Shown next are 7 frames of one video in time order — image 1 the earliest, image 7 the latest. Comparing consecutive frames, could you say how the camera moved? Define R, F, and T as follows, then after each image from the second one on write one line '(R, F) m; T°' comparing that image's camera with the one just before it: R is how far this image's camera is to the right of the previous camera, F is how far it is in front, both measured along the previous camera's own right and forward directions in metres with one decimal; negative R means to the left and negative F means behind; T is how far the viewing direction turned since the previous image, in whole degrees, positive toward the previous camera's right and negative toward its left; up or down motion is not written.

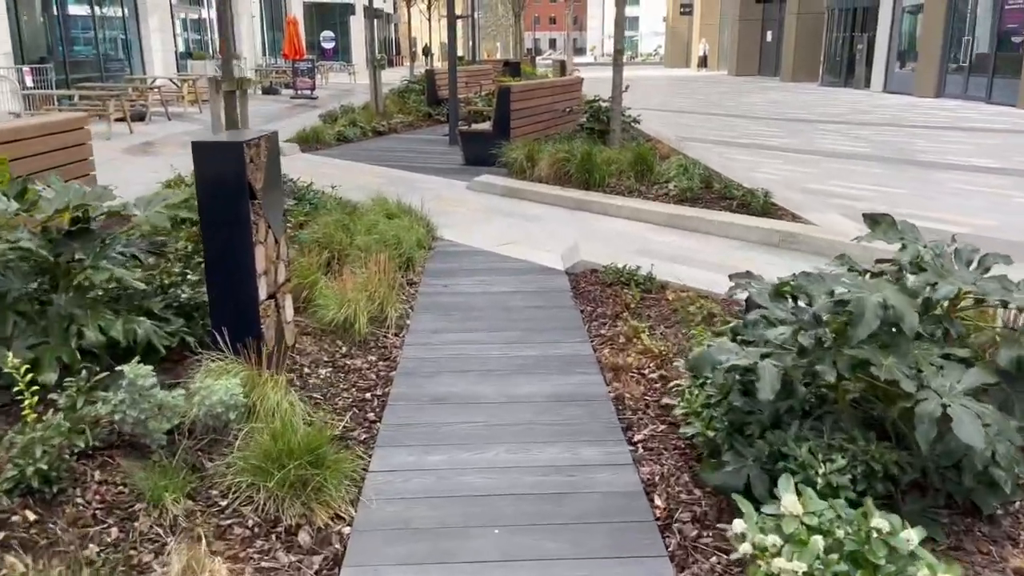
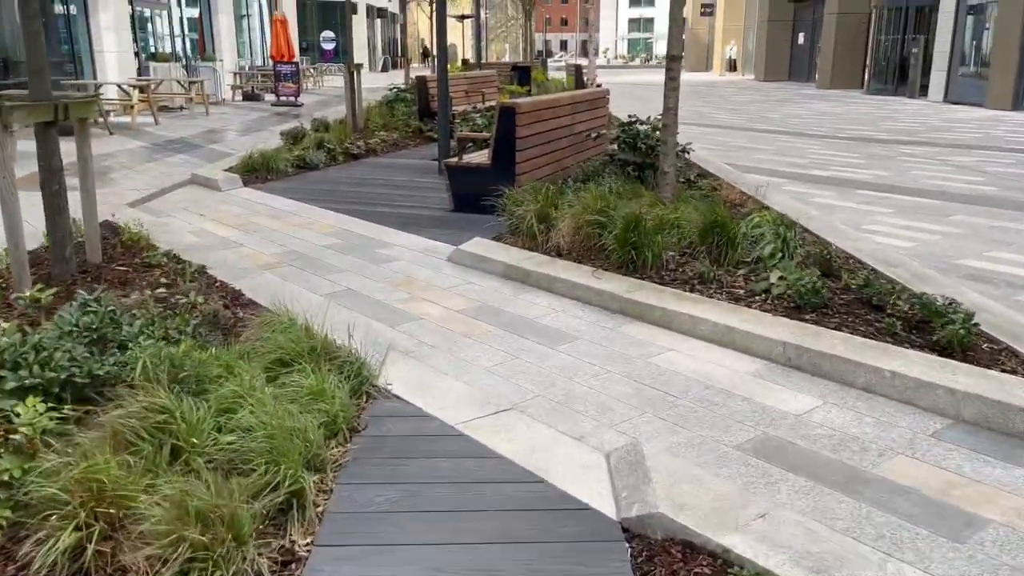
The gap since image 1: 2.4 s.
(0.0, +2.9) m; -1°
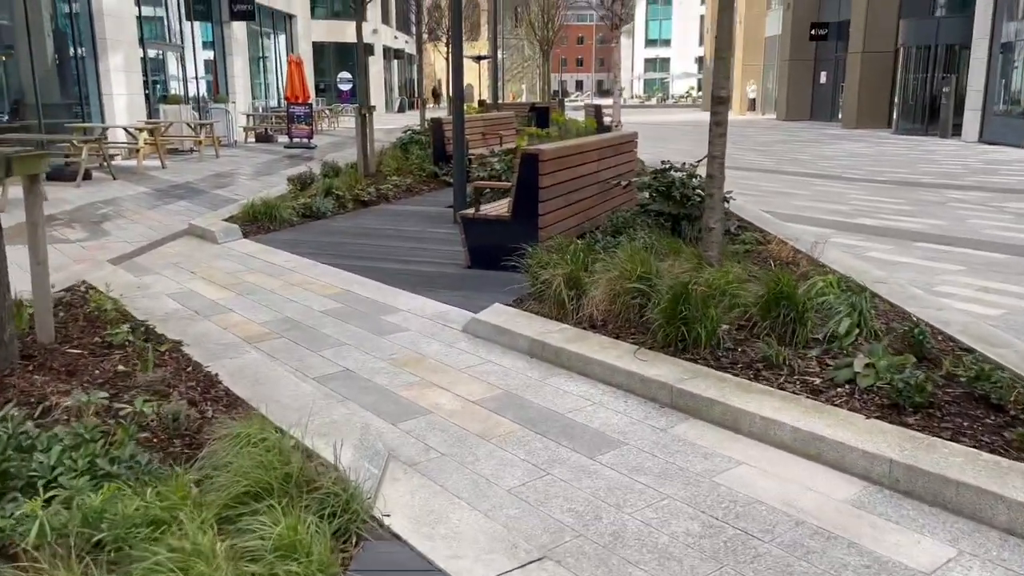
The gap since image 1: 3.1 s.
(-0.1, +0.8) m; -1°
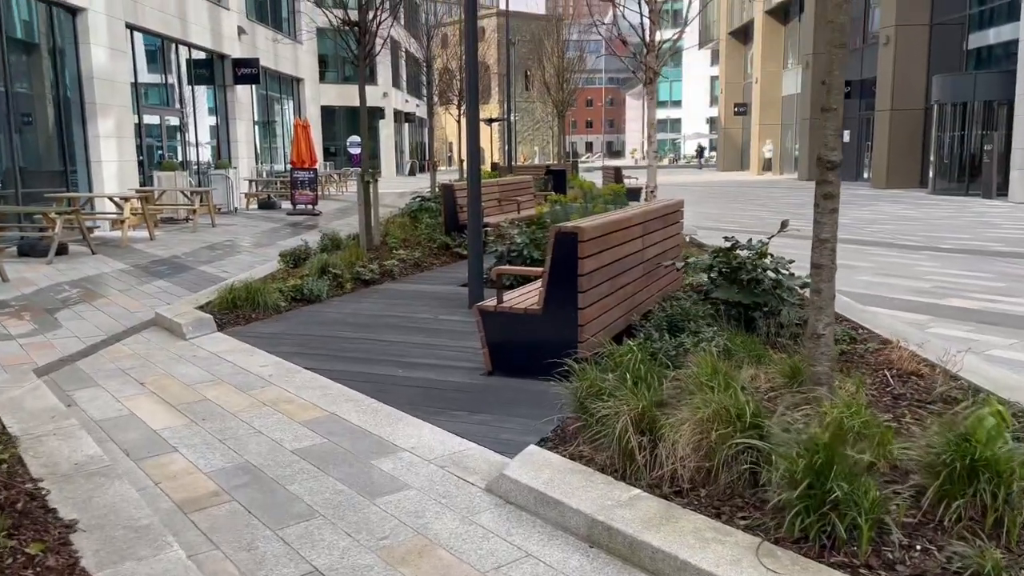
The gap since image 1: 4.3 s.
(-0.1, +1.5) m; -1°
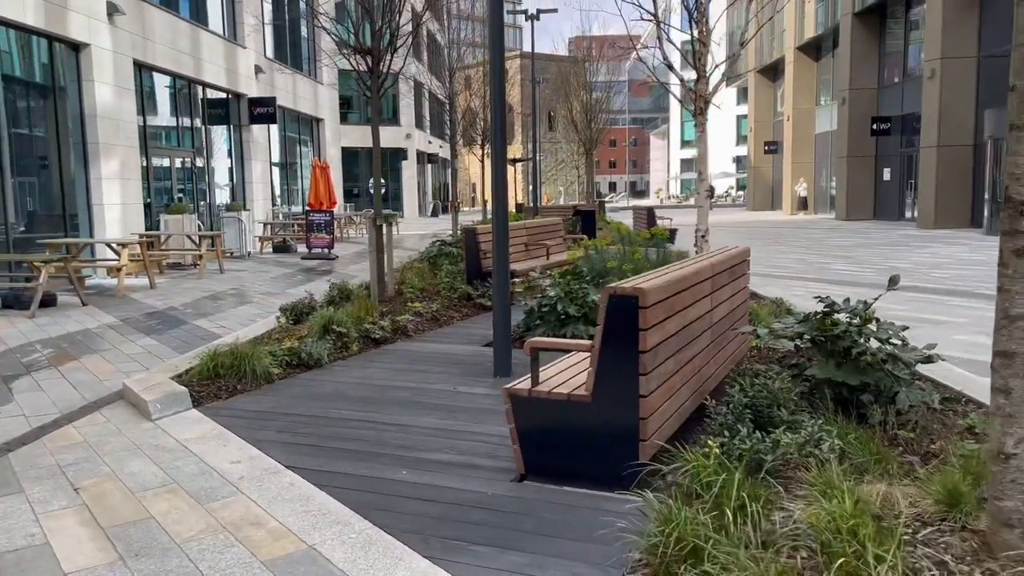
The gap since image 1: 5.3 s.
(-0.1, +1.3) m; -2°
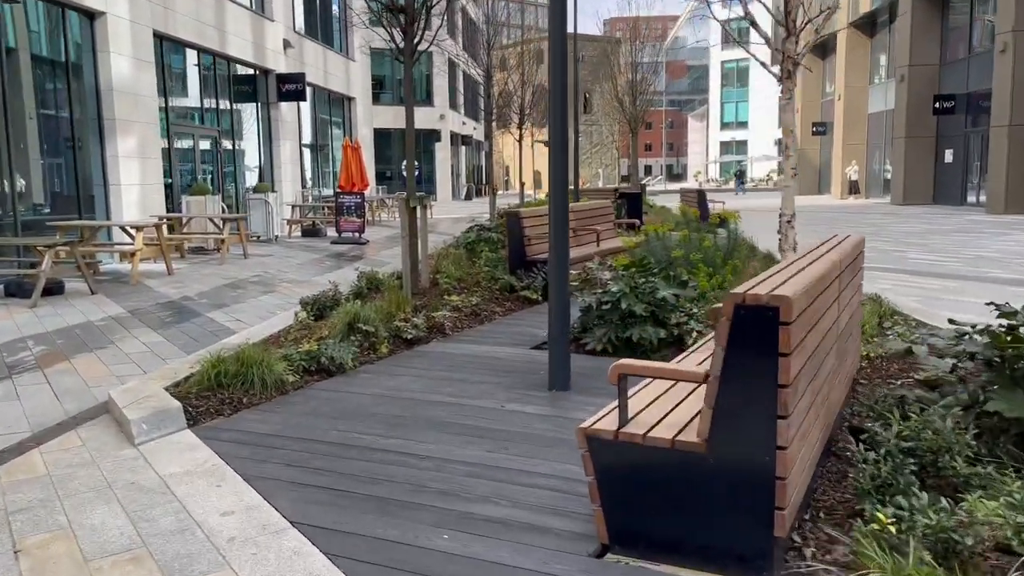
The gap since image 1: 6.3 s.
(-0.2, +1.2) m; -2°
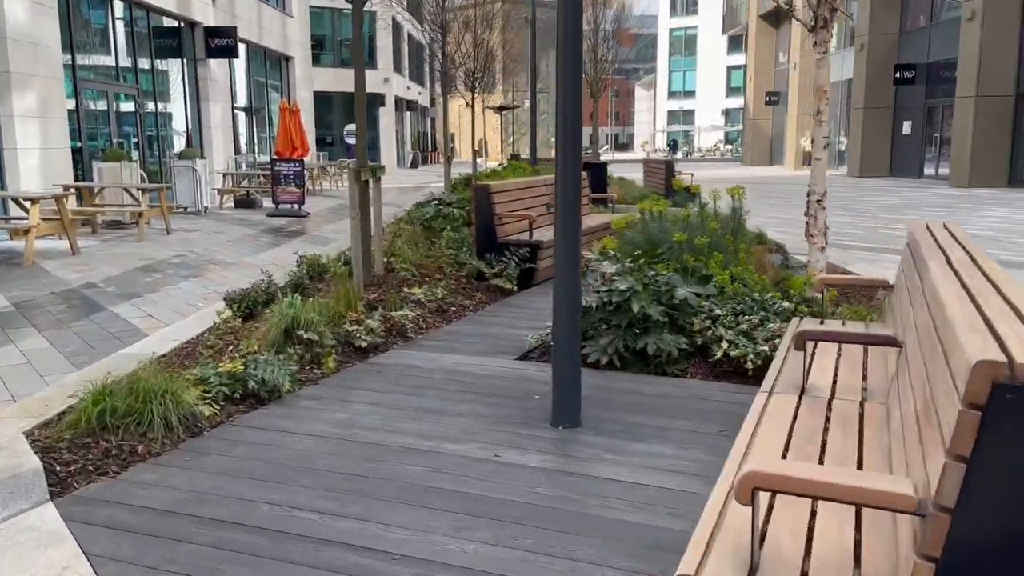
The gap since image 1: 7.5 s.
(-0.3, +1.4) m; +4°
